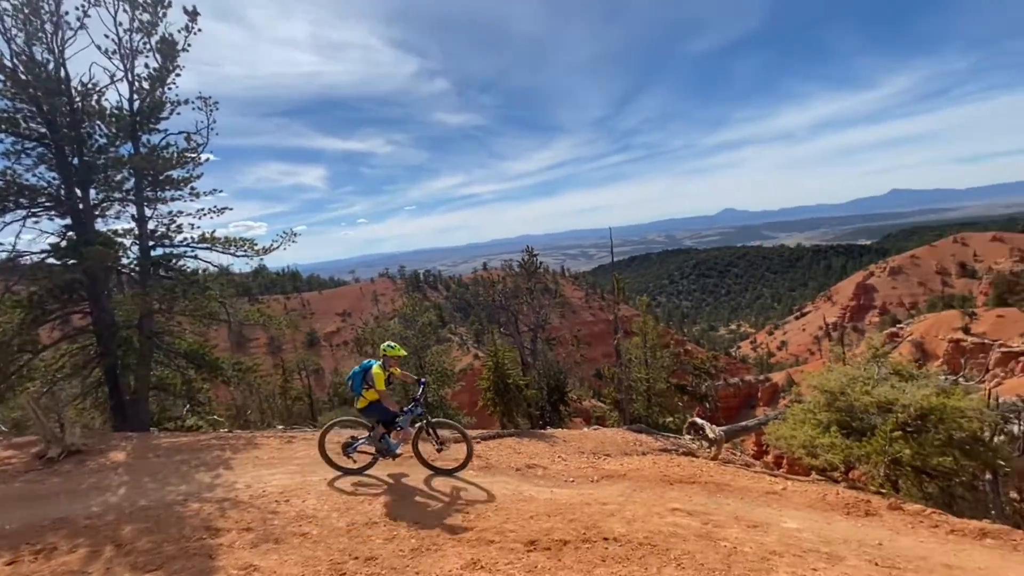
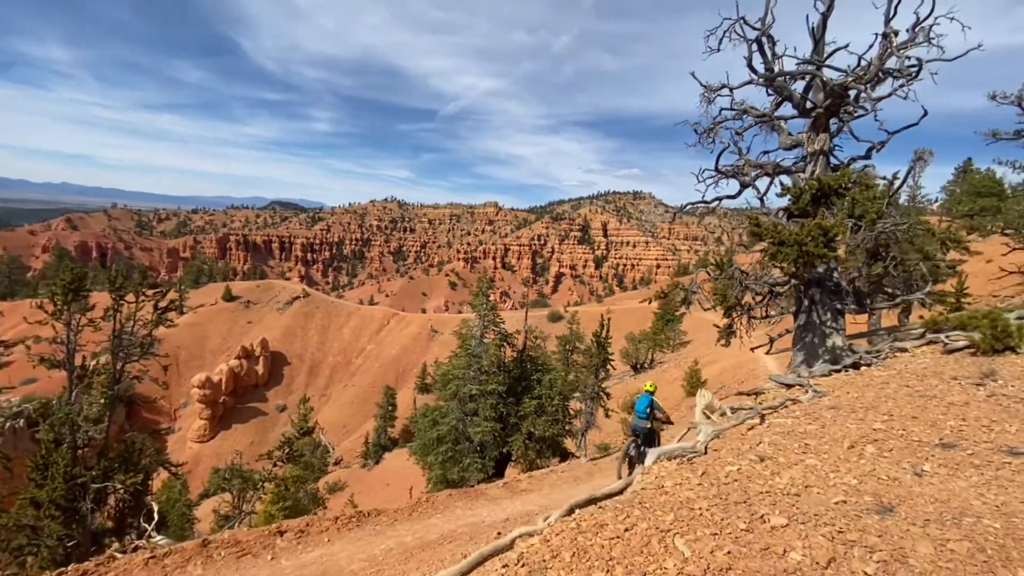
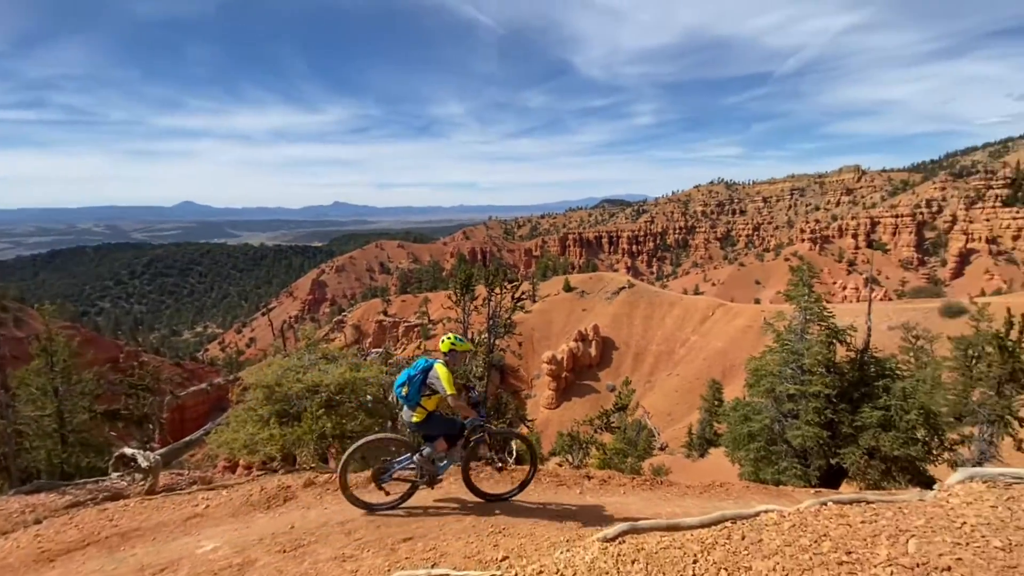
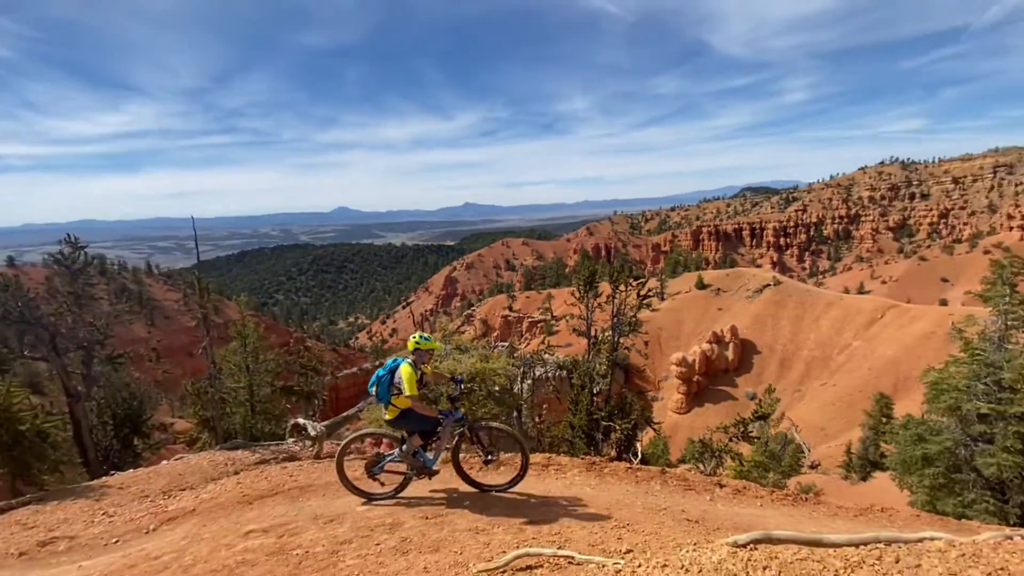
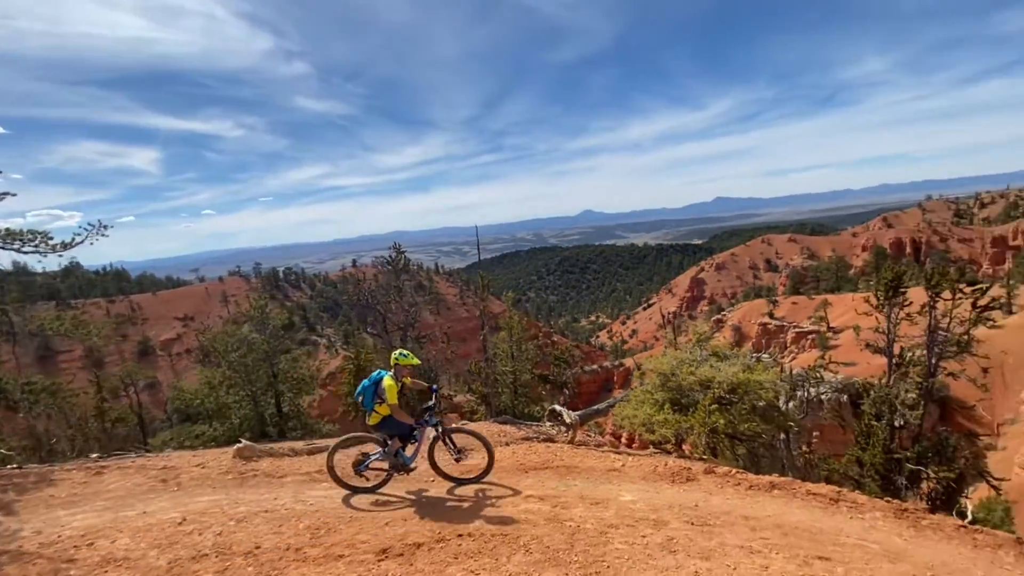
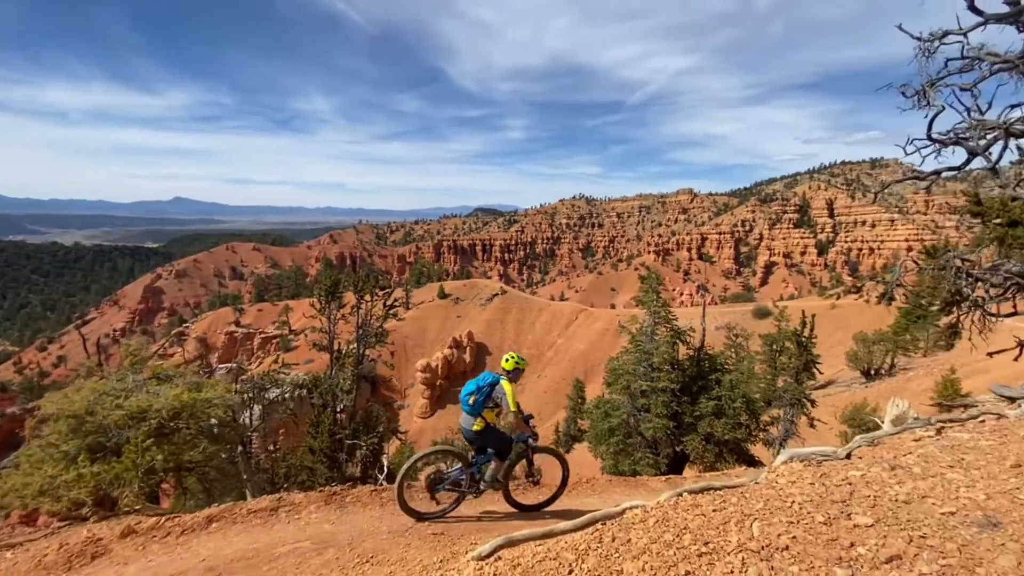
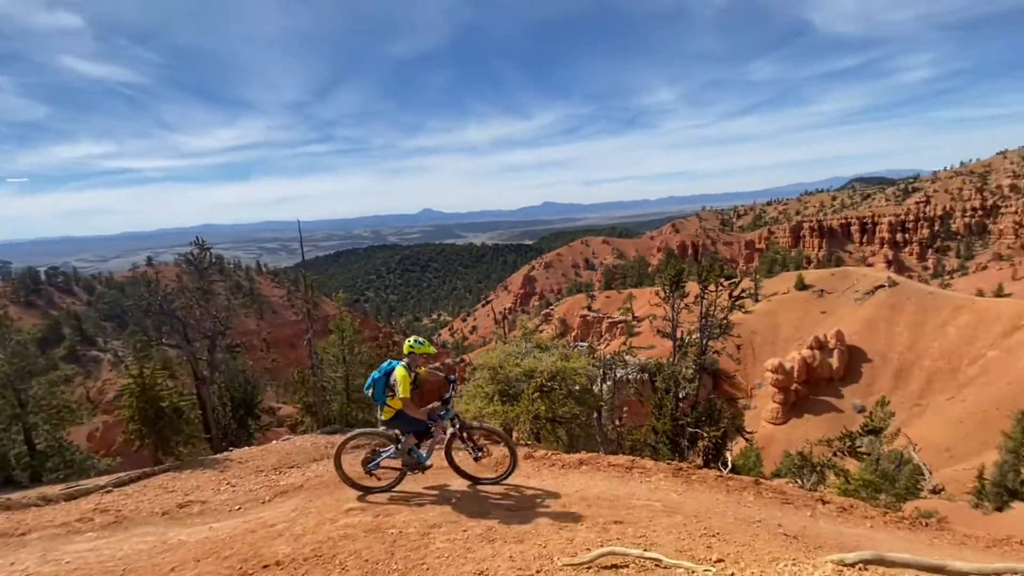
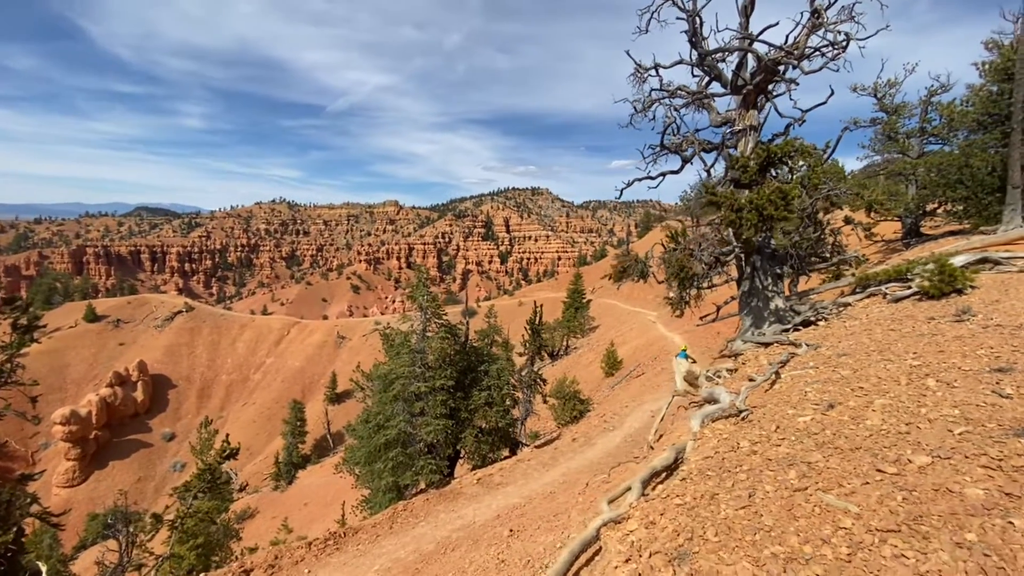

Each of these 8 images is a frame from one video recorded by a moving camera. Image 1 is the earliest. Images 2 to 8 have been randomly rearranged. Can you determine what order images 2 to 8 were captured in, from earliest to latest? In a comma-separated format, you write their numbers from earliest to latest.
5, 7, 4, 3, 6, 2, 8
